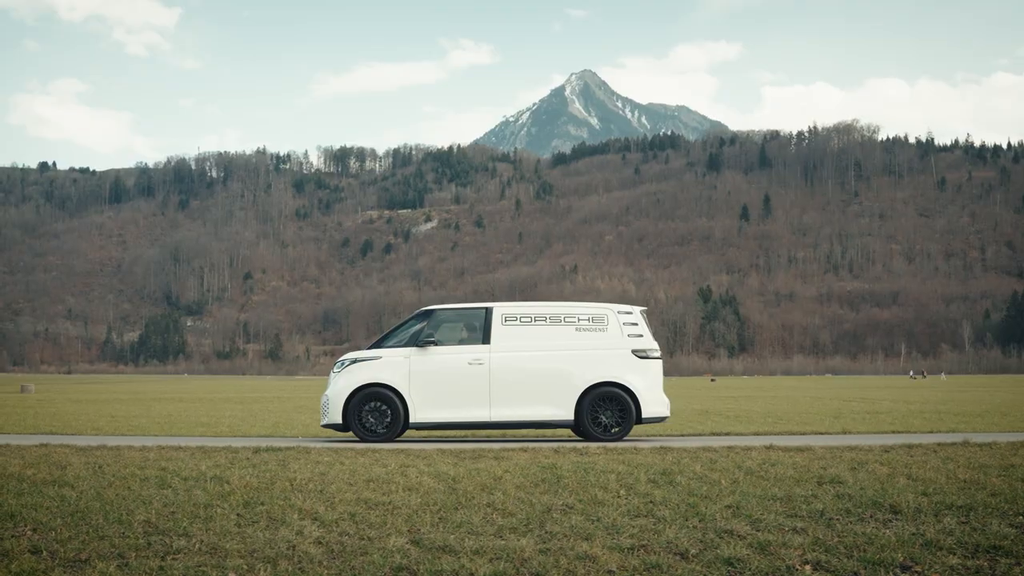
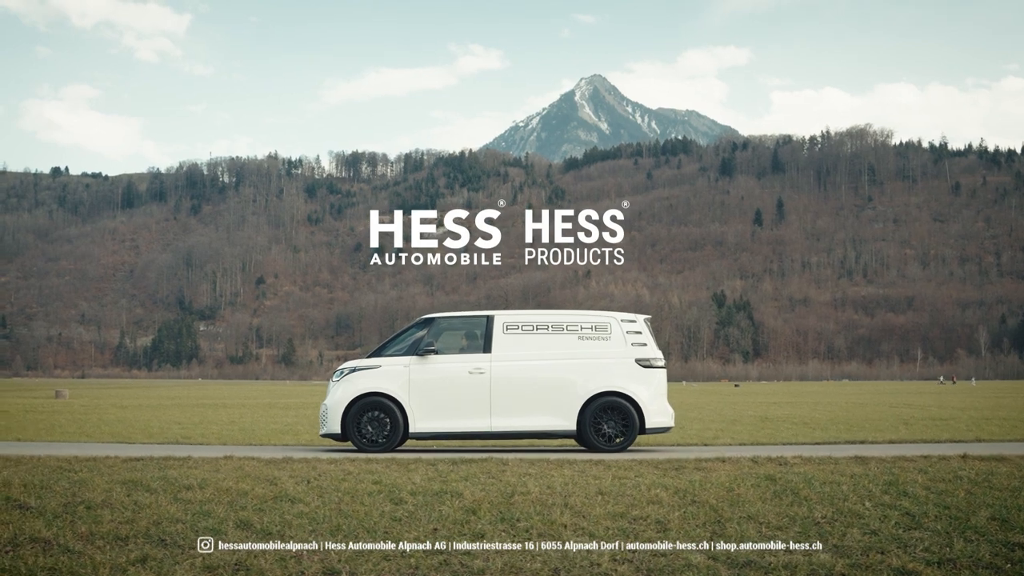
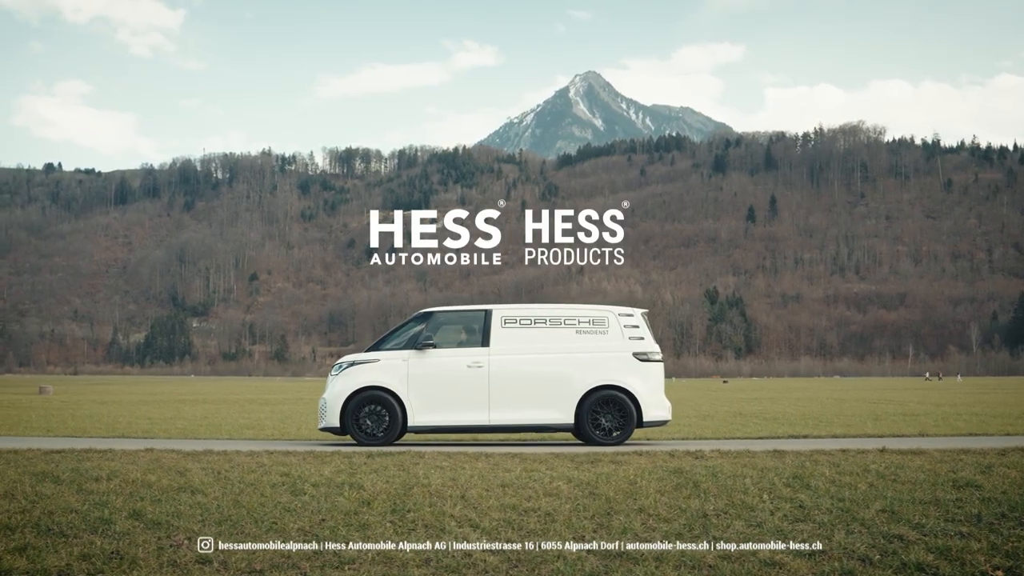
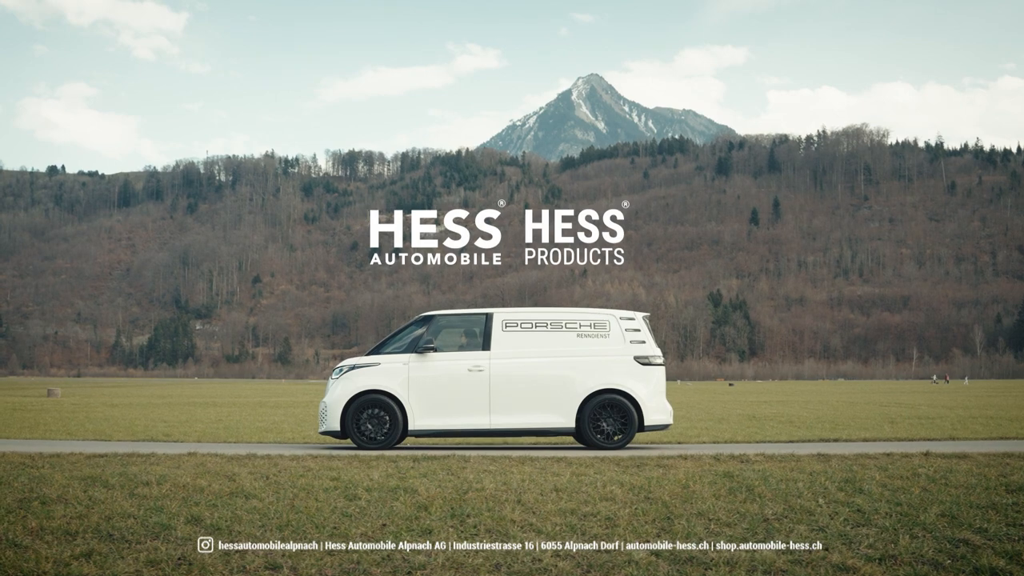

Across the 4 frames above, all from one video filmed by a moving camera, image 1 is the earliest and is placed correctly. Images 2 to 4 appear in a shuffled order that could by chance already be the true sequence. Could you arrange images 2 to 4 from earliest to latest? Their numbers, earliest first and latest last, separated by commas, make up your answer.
3, 4, 2
